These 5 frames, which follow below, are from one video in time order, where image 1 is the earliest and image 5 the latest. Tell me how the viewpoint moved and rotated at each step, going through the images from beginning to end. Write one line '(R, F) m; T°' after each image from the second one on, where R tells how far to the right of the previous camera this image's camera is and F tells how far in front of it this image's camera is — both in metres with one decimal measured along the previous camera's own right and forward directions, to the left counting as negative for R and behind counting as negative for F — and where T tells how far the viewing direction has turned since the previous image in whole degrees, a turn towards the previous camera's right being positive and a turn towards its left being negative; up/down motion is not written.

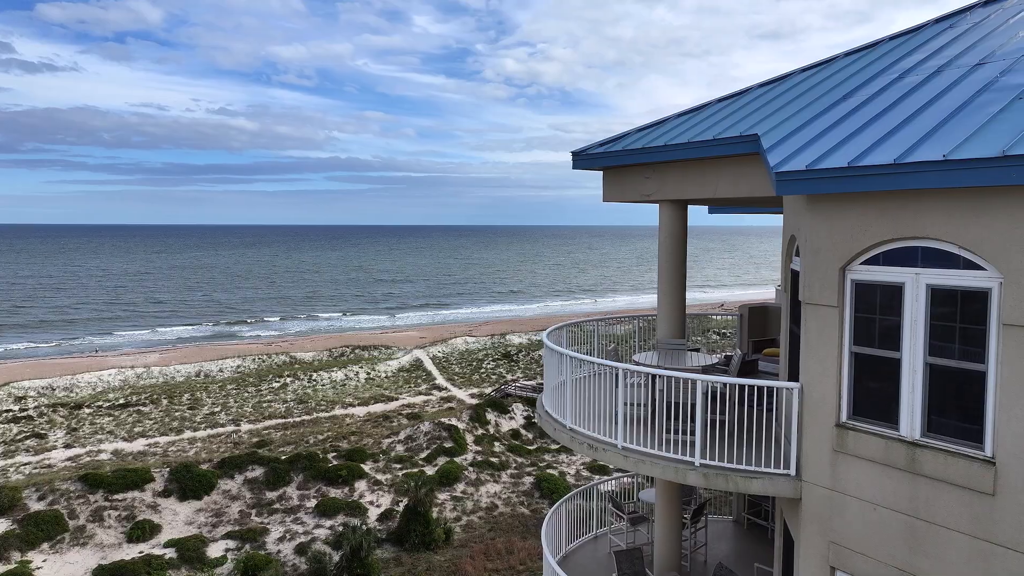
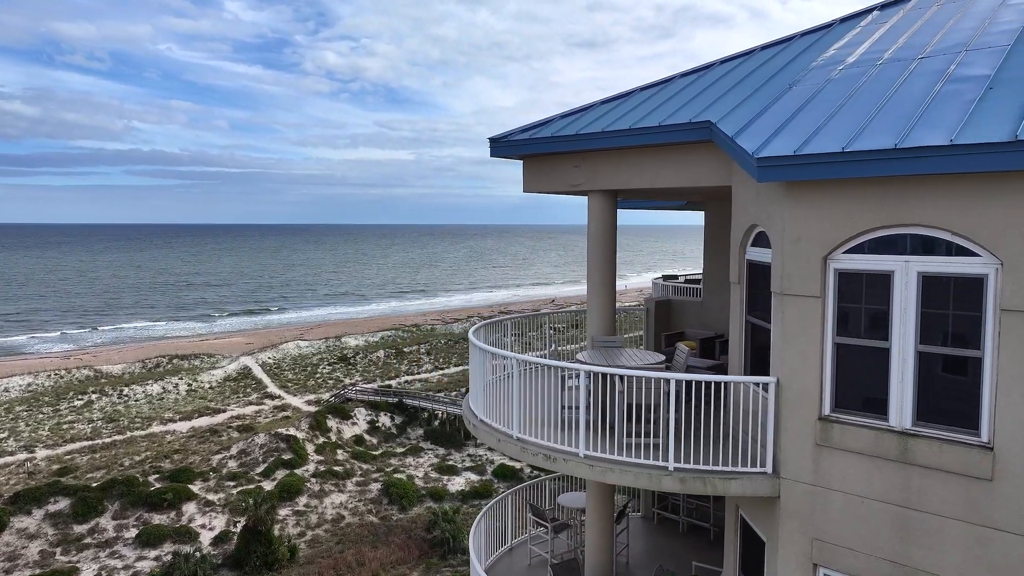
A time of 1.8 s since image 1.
(-1.1, +0.9) m; +14°
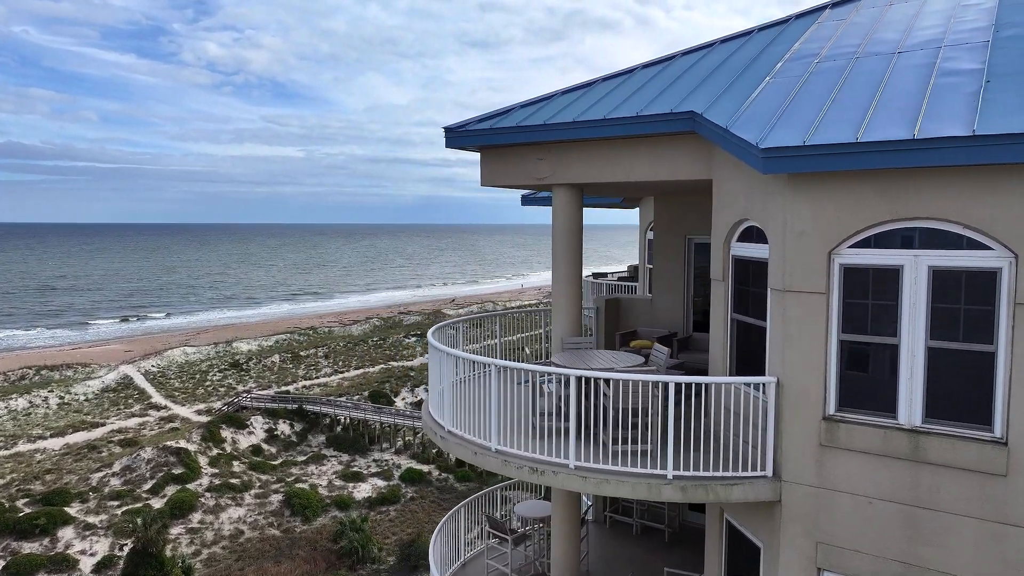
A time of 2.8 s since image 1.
(-0.7, +0.6) m; +8°
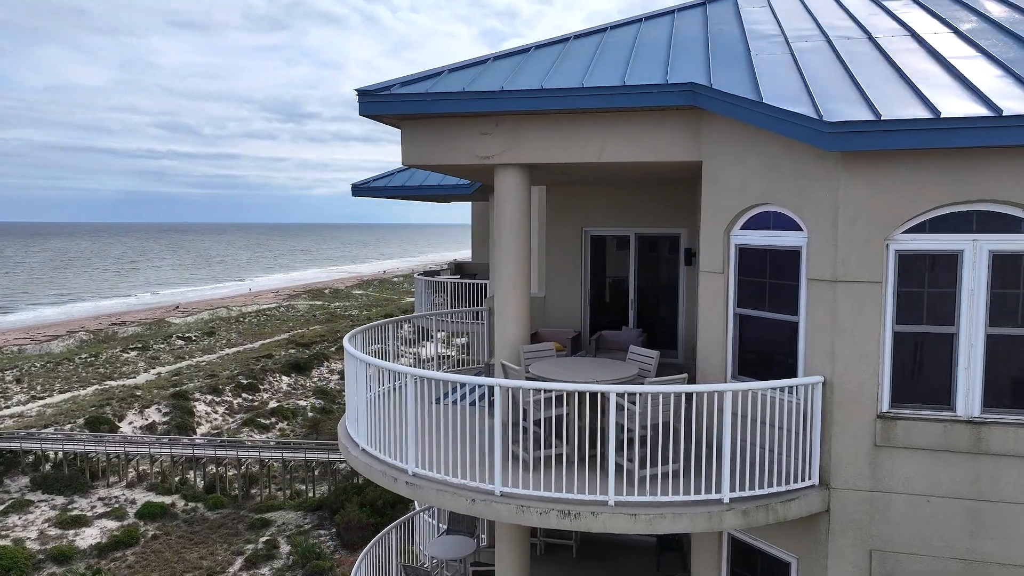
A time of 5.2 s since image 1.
(-1.9, +1.7) m; +21°
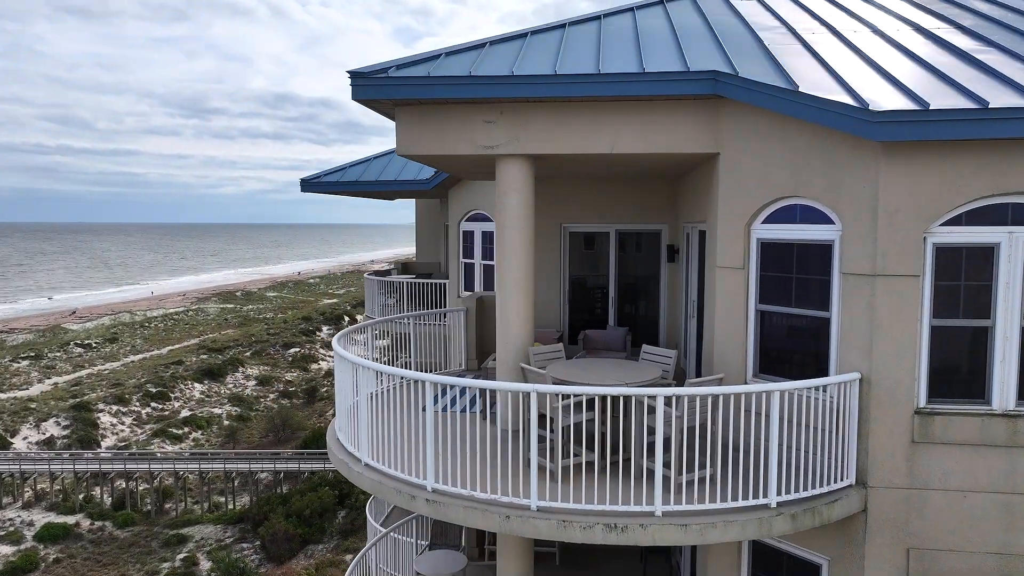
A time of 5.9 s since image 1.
(-0.8, +0.5) m; +7°
